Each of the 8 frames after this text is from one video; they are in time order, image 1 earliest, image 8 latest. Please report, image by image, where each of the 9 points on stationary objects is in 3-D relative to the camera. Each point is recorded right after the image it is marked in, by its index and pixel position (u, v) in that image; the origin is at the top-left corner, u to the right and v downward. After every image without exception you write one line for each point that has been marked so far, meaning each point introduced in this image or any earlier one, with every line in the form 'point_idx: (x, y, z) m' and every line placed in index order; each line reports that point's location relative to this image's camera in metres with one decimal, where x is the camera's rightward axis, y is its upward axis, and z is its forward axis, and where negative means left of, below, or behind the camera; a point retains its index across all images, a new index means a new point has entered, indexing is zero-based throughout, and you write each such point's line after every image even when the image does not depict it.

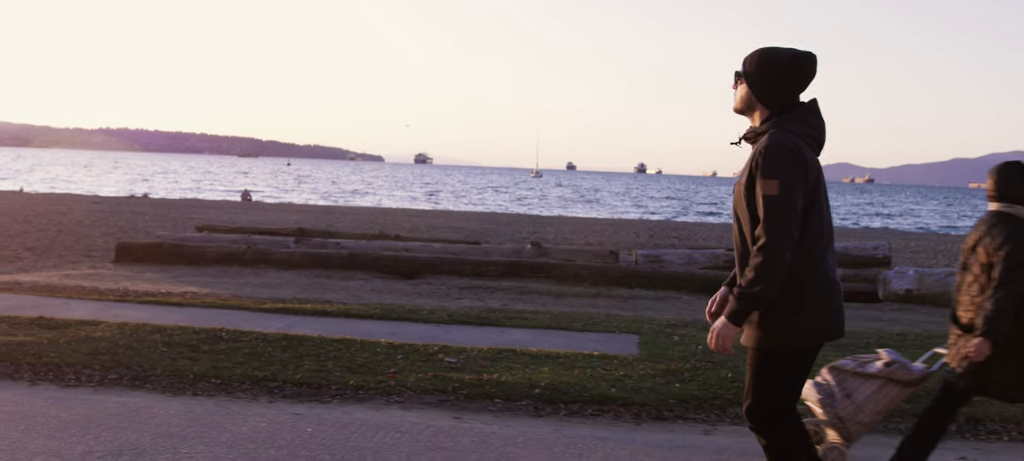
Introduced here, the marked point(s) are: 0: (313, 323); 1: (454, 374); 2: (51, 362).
0: (-1.6, -0.8, +7.9) m
1: (-0.4, -0.9, +6.4) m
2: (-3.0, -0.9, +6.3) m
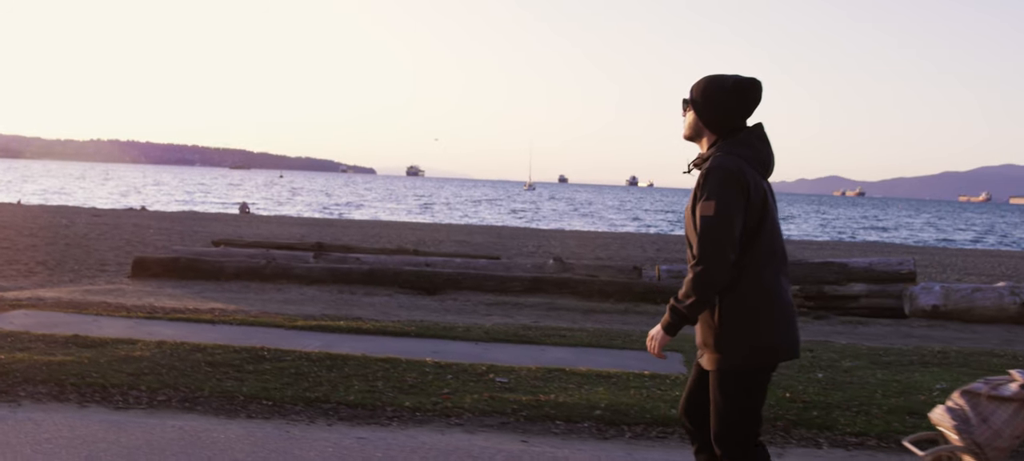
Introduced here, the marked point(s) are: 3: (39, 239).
0: (-1.3, -0.9, +7.7) m
1: (0.0, -1.1, +6.2) m
2: (-2.6, -1.0, +6.1) m
3: (-8.1, -0.2, +16.7) m
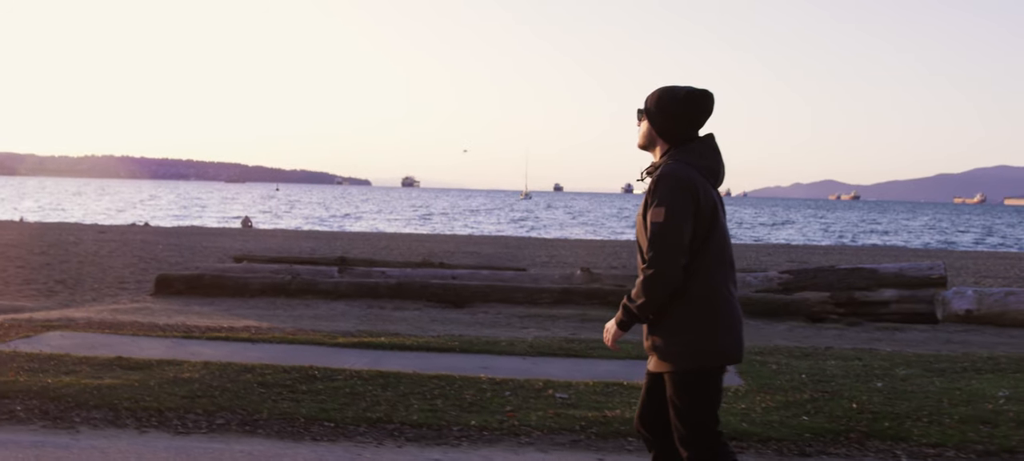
0: (-0.9, -1.0, +7.6) m
1: (+0.4, -1.1, +6.1) m
2: (-2.2, -1.1, +6.0) m
3: (-7.8, -0.5, +16.5) m
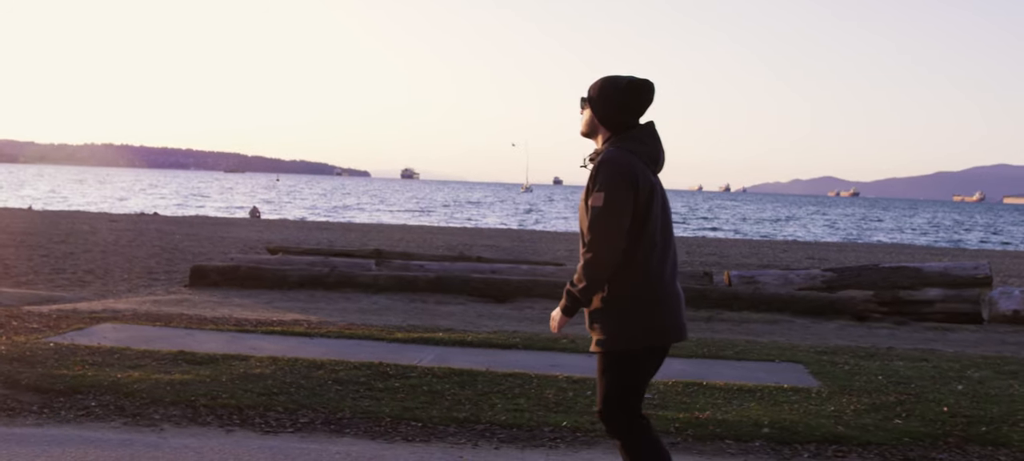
0: (-0.4, -1.0, +7.4) m
1: (+0.9, -1.1, +5.9) m
2: (-1.7, -1.0, +5.8) m
3: (-7.3, -0.3, +16.3) m
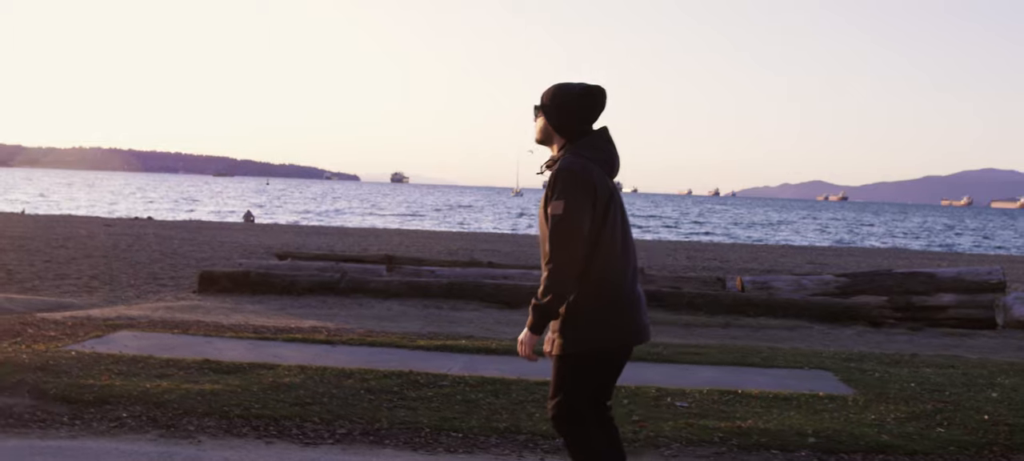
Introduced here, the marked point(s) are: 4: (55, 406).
0: (-0.1, -1.0, +7.3) m
1: (+1.2, -1.2, +5.9) m
2: (-1.5, -1.1, +5.7) m
3: (-7.2, -0.4, +16.1) m
4: (-2.7, -1.0, +5.7) m
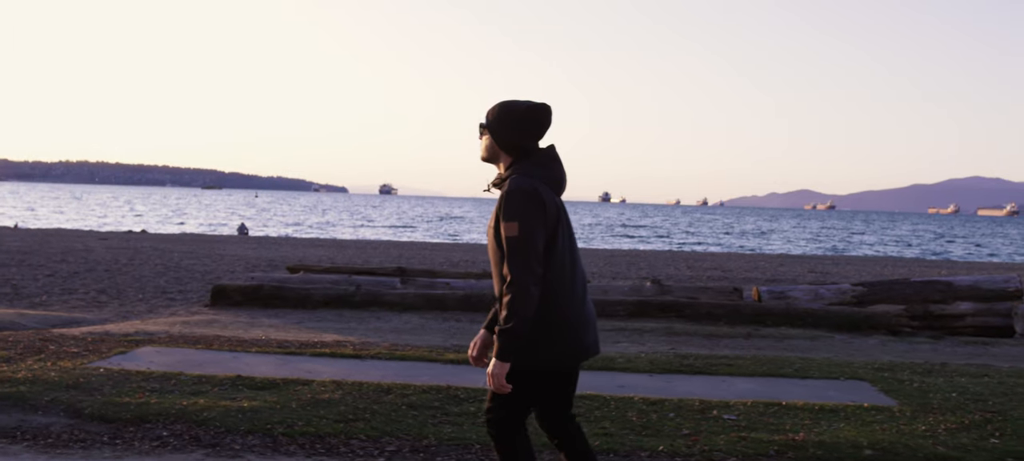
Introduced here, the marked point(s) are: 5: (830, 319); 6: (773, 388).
0: (+0.1, -1.1, +7.2) m
1: (+1.5, -1.2, +5.8) m
2: (-1.2, -1.1, +5.5) m
3: (-7.1, -0.6, +15.8) m
4: (-2.4, -1.1, +5.5) m
5: (+3.7, -1.0, +11.3) m
6: (+2.0, -1.2, +7.2) m
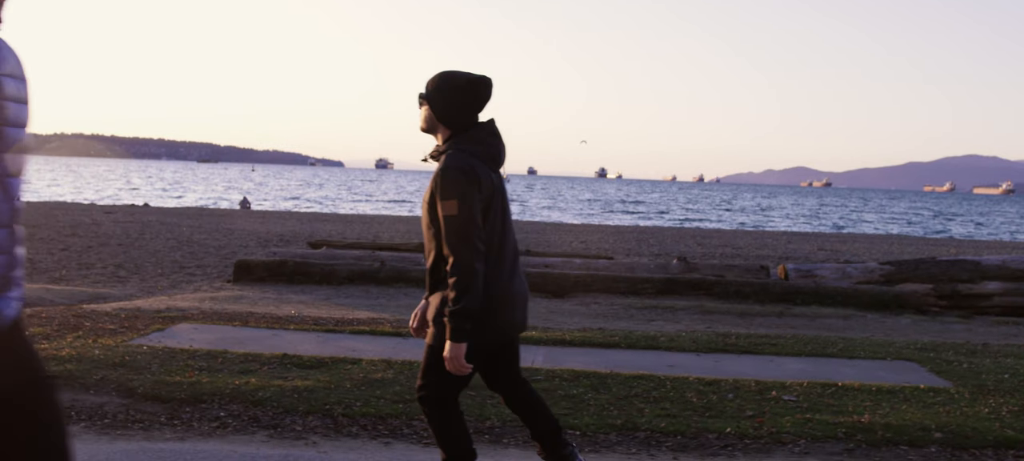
0: (+0.5, -0.9, +7.1) m
1: (+1.8, -1.1, +5.7) m
2: (-0.8, -1.0, +5.4) m
3: (-6.8, -0.2, +15.6) m
4: (-2.0, -1.0, +5.4) m
5: (+4.0, -0.8, +11.2) m
6: (+2.3, -1.0, +7.2) m
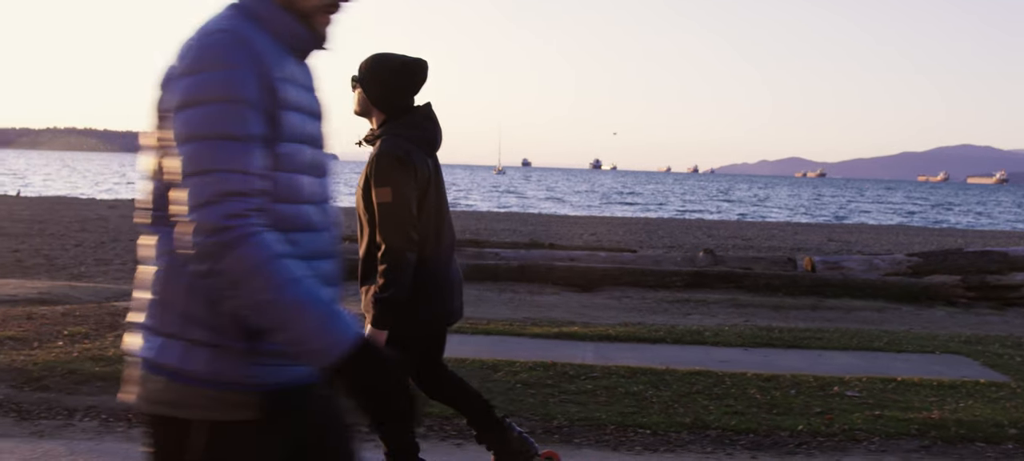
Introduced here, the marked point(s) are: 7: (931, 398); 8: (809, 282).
0: (+0.8, -0.9, +7.0) m
1: (+2.2, -1.0, +5.6) m
2: (-0.4, -1.0, +5.3) m
3: (-6.6, -0.1, +15.5) m
4: (-1.7, -1.0, +5.2) m
5: (+4.3, -0.7, +11.1) m
6: (+2.6, -1.0, +7.1) m
7: (+2.6, -1.0, +5.9) m
8: (+3.4, -0.6, +11.0) m
